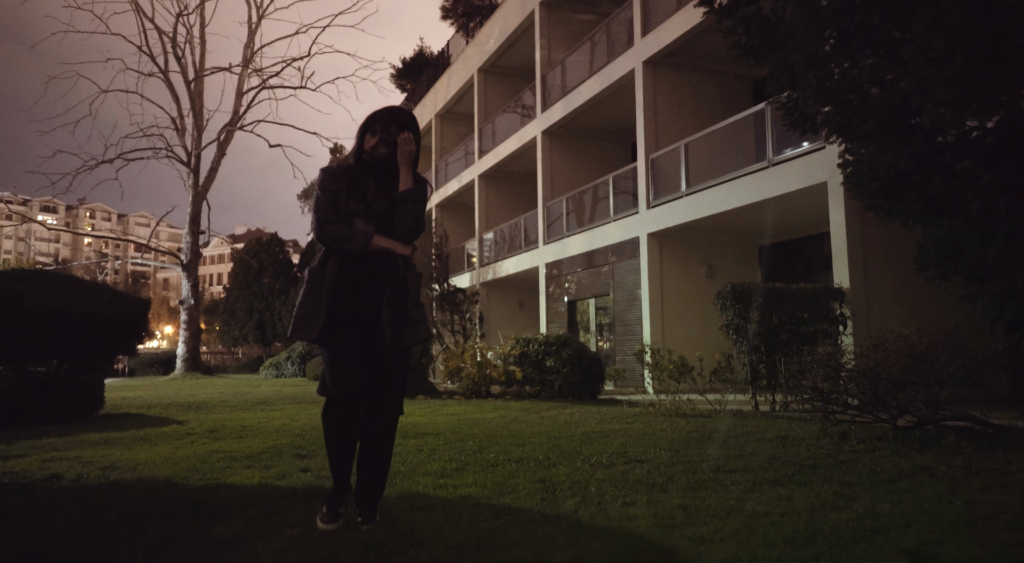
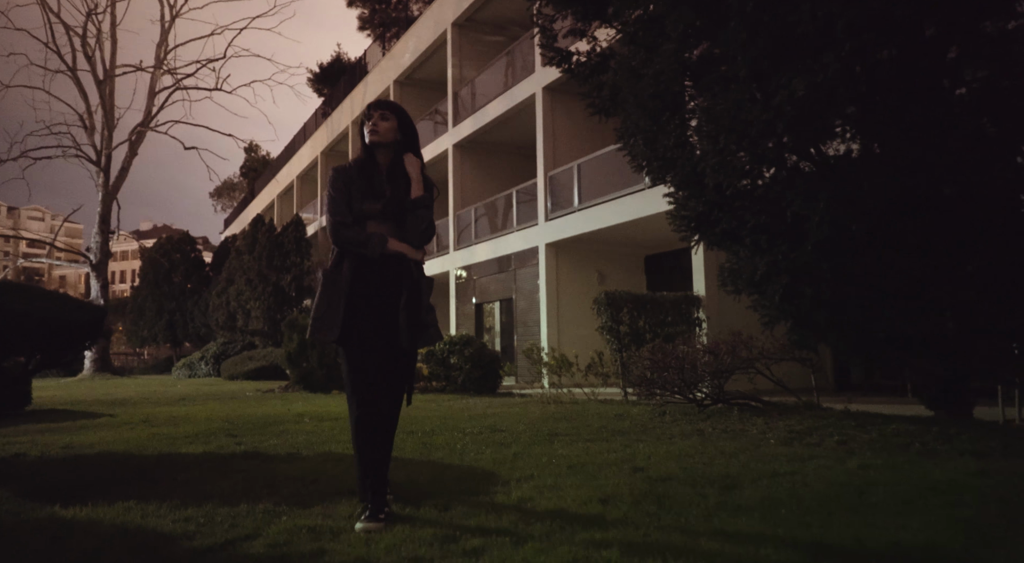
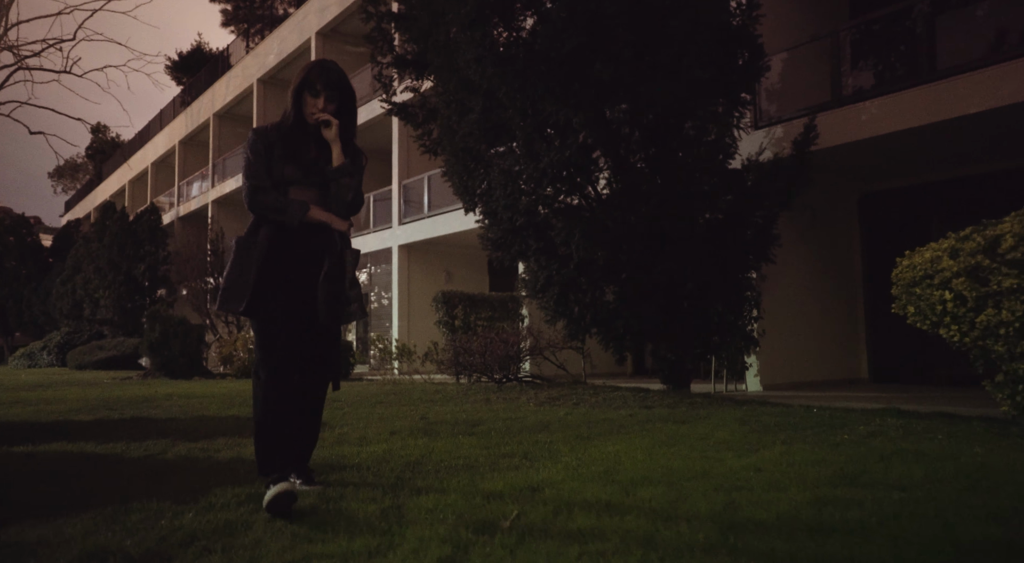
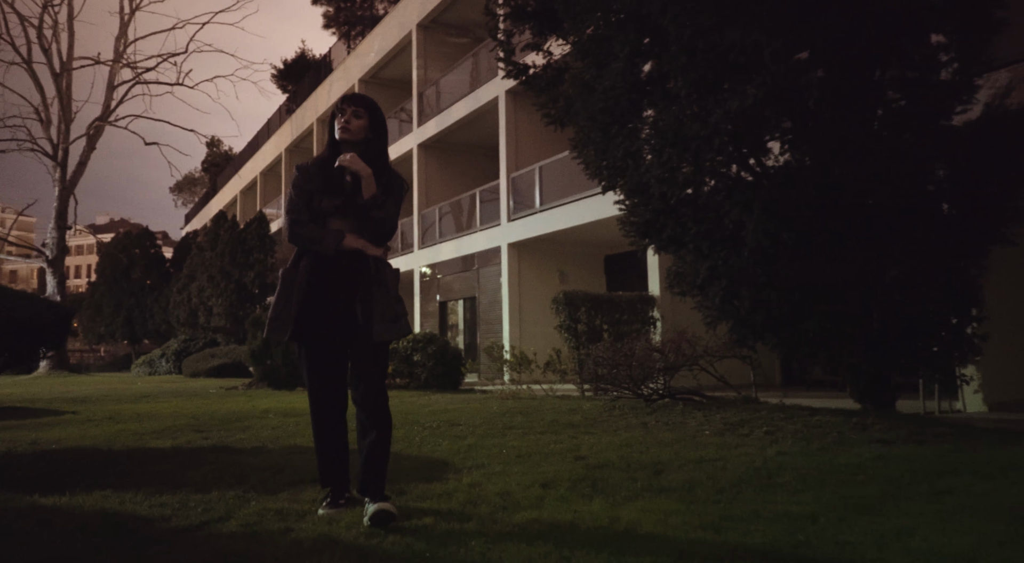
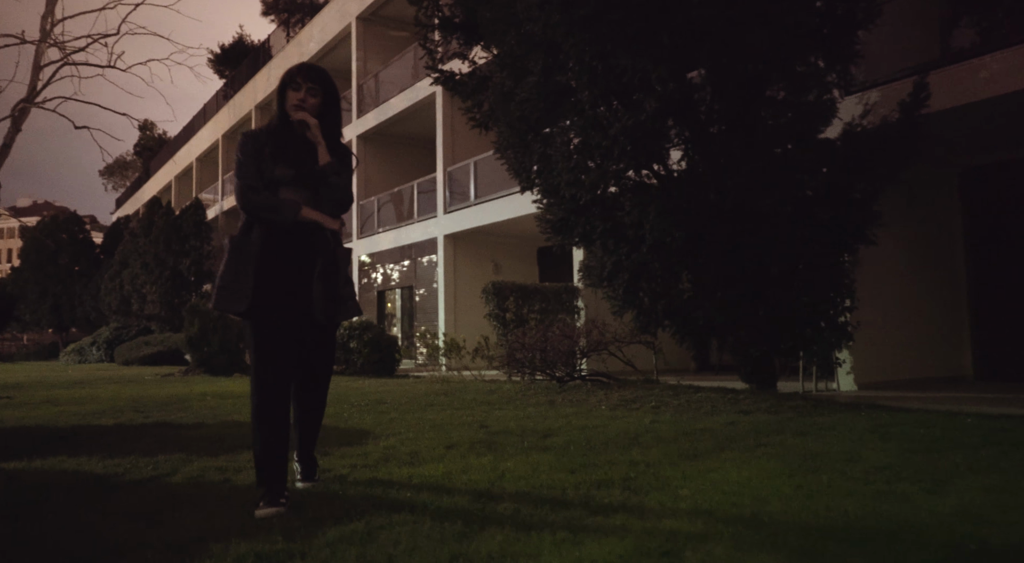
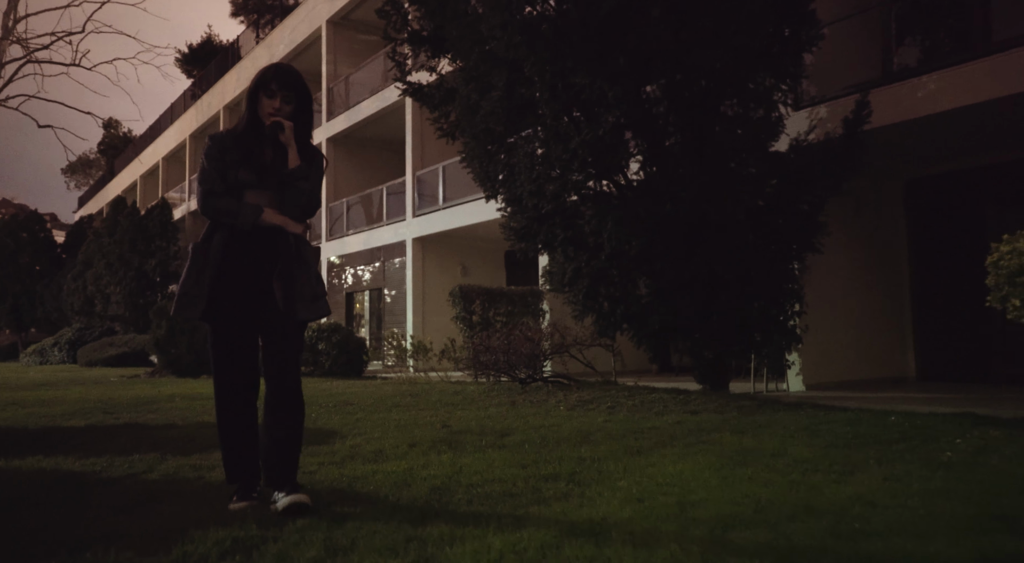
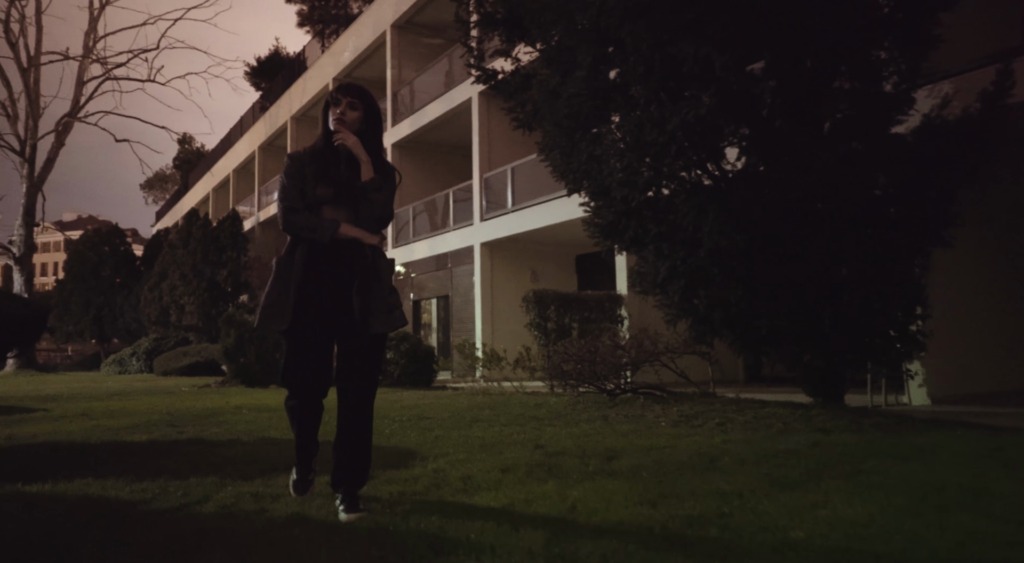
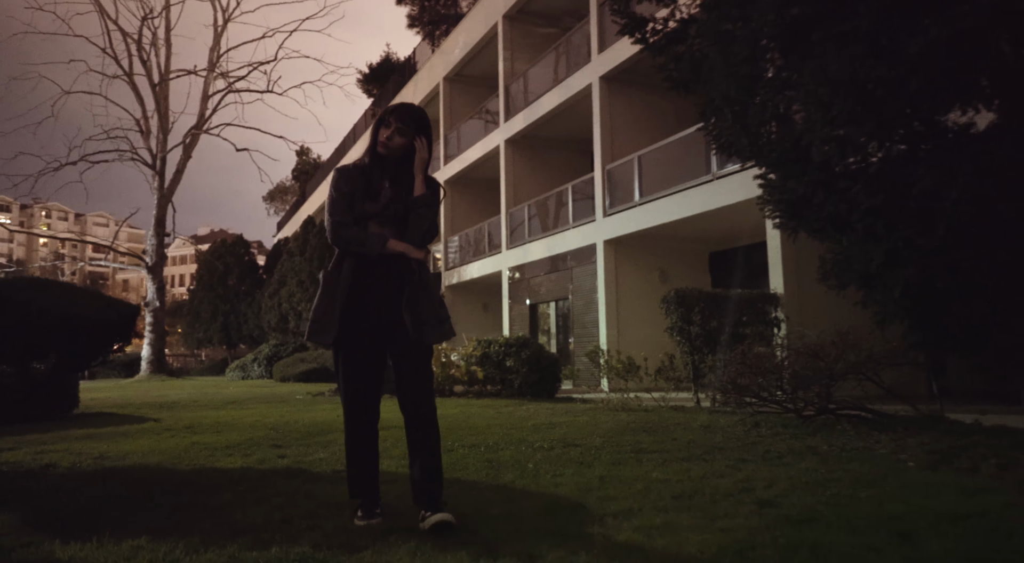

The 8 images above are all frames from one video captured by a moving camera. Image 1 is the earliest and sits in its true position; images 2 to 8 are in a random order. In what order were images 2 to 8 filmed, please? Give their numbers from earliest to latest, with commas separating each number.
8, 2, 4, 7, 5, 6, 3
